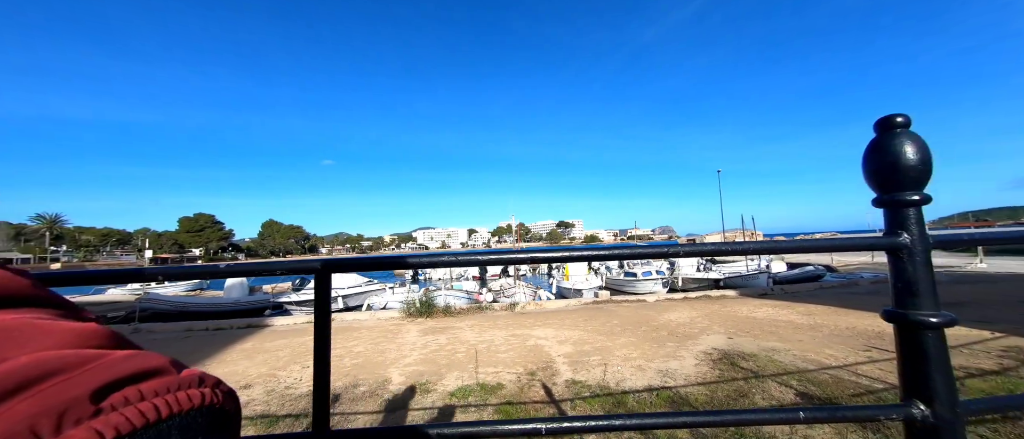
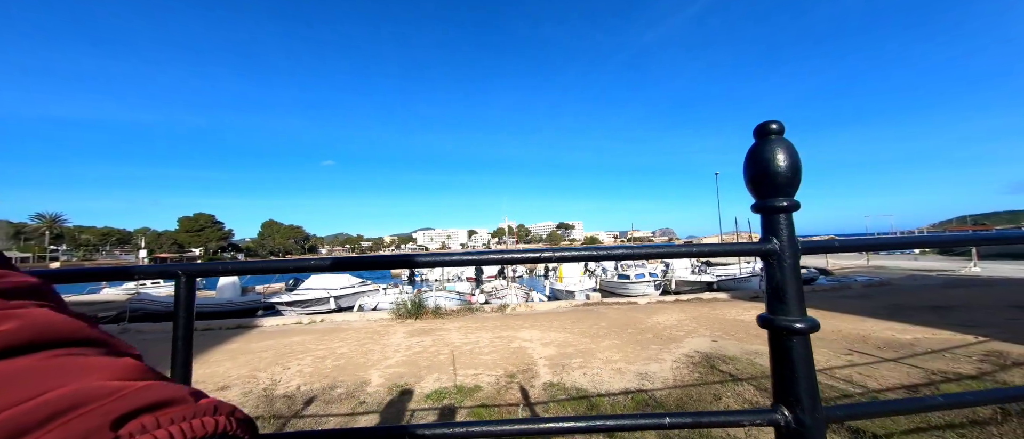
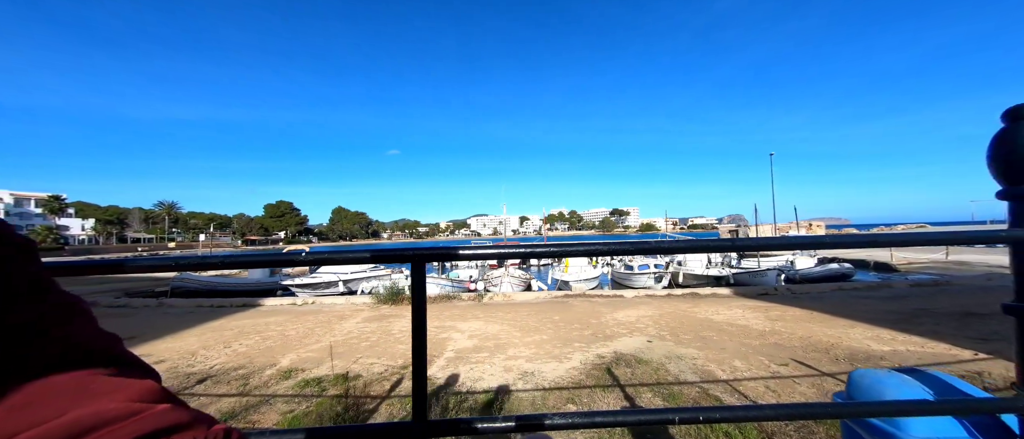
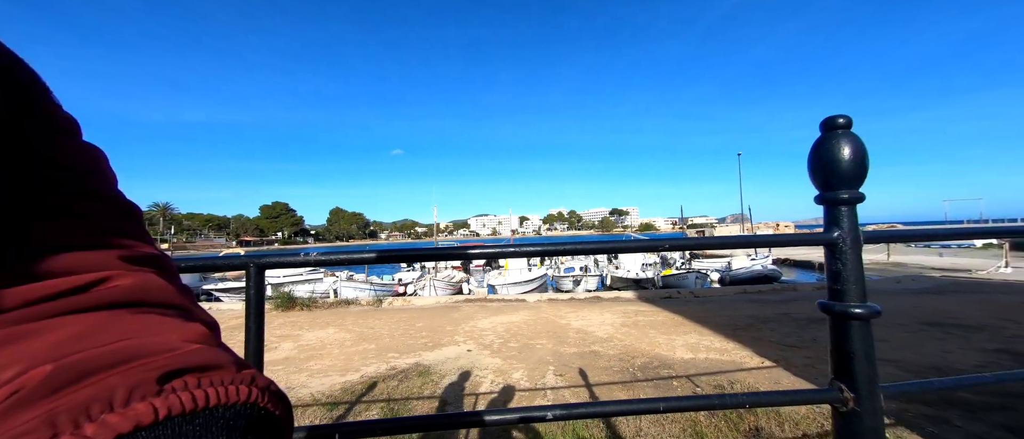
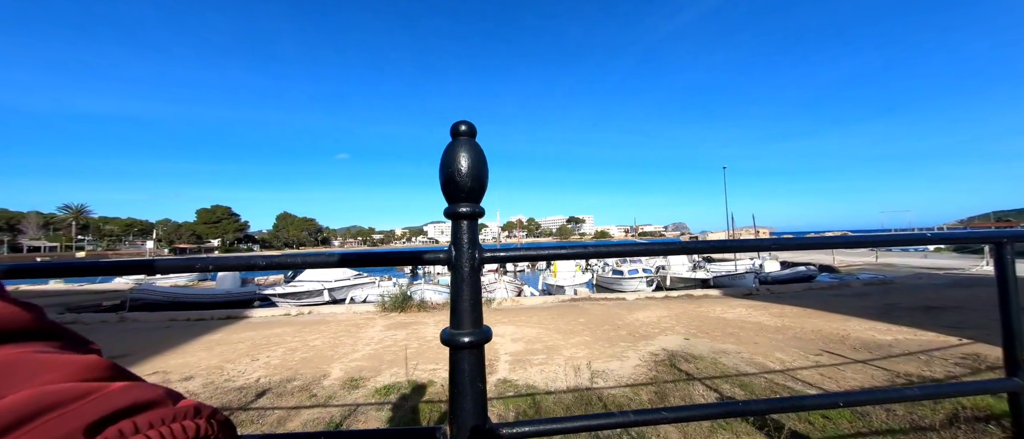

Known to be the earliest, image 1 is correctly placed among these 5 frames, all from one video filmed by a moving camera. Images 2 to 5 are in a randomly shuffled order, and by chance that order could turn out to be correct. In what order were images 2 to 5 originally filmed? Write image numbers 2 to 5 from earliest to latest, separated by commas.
2, 5, 3, 4
